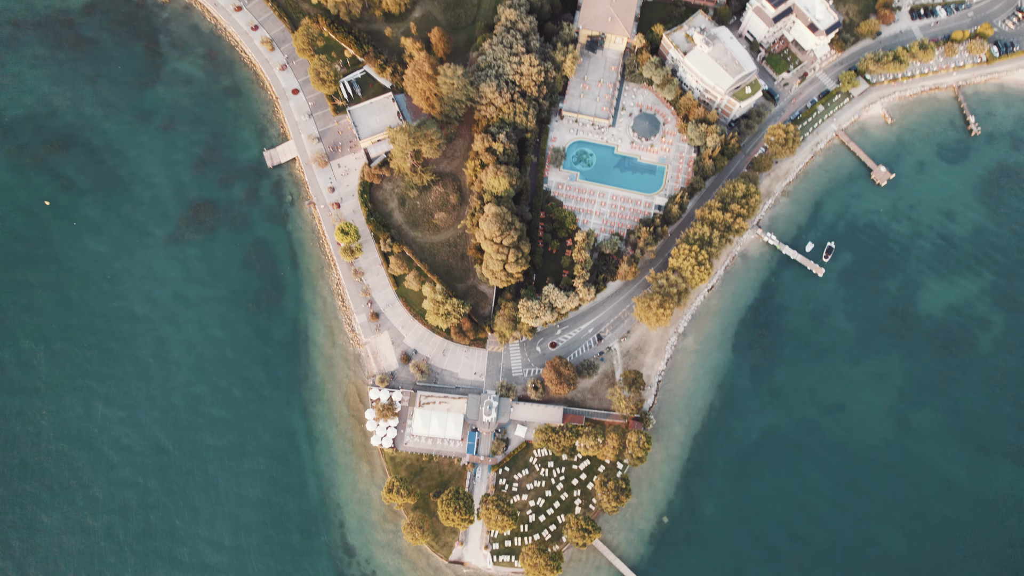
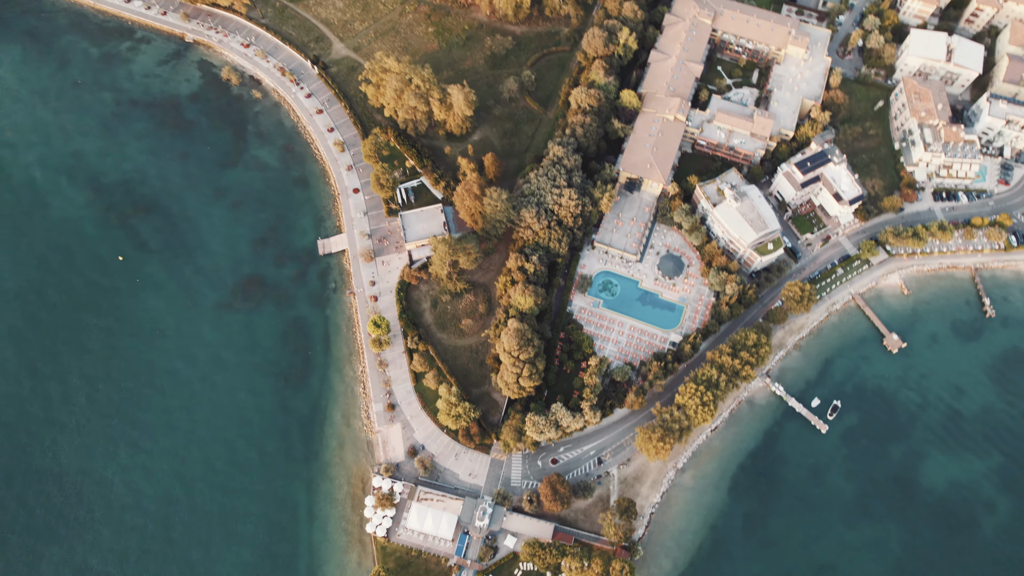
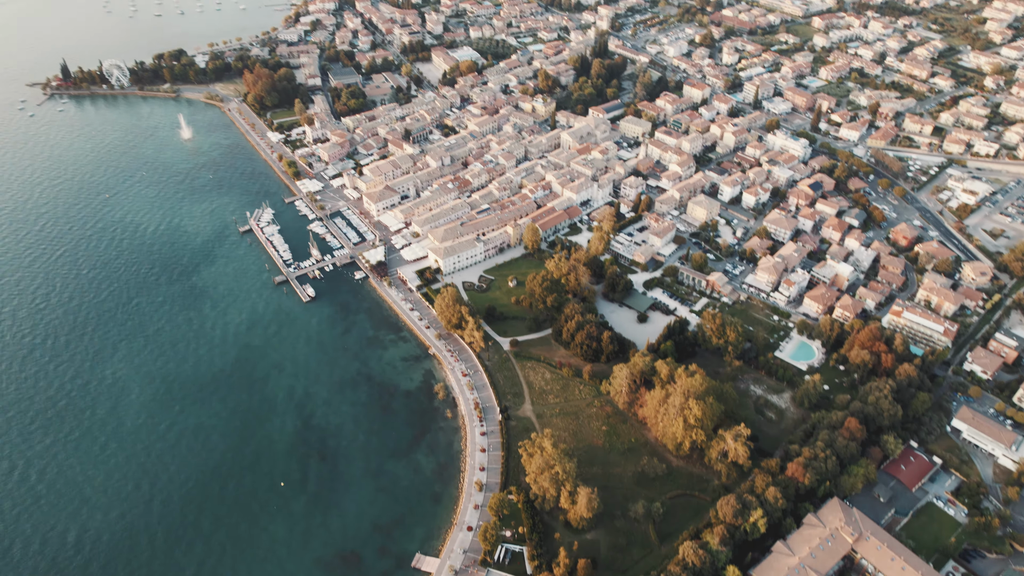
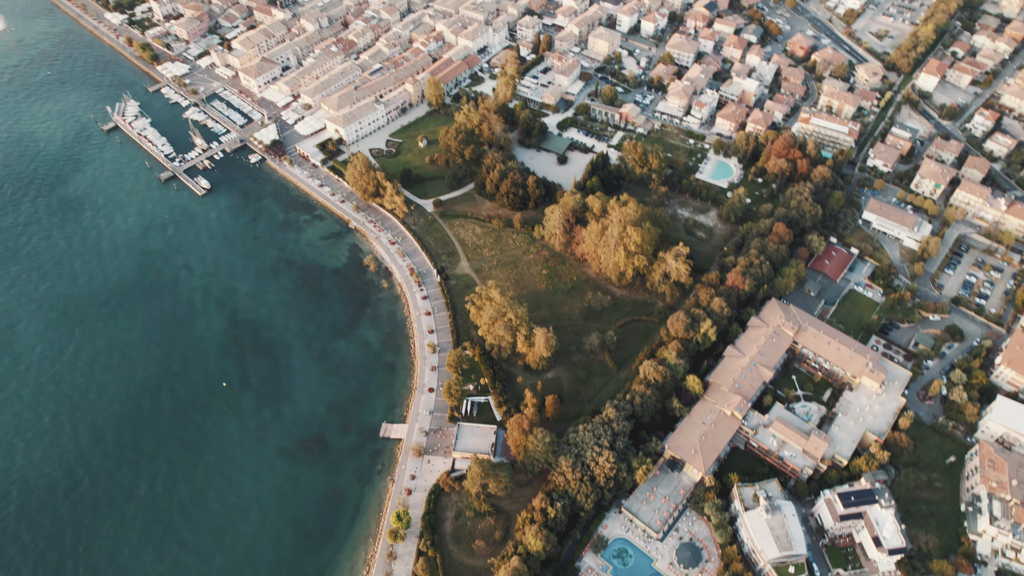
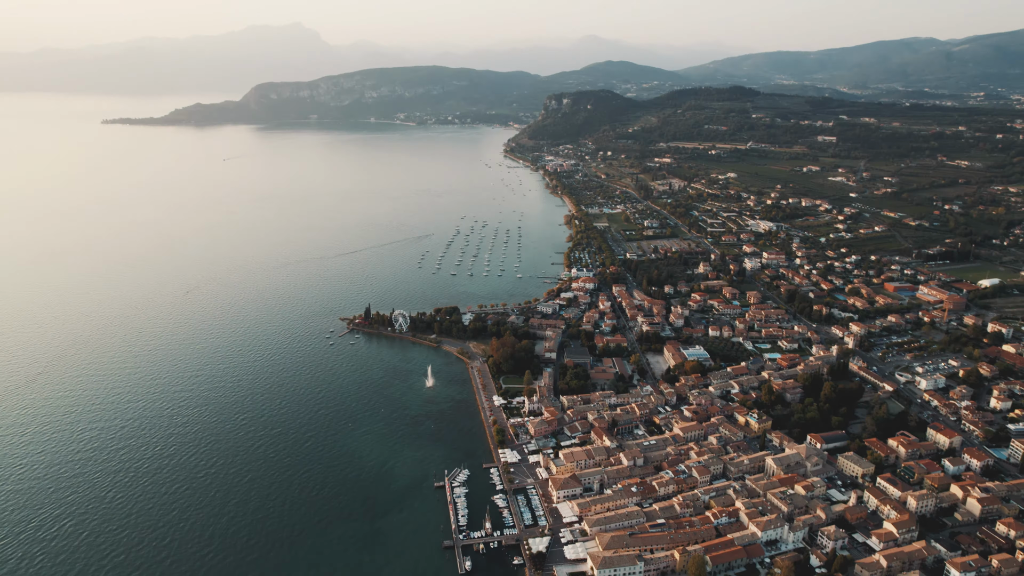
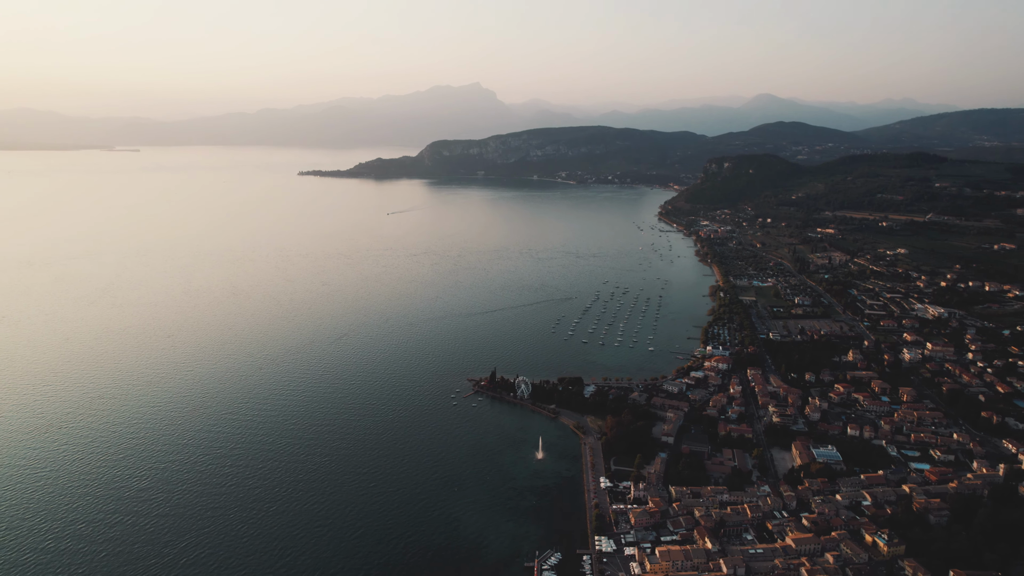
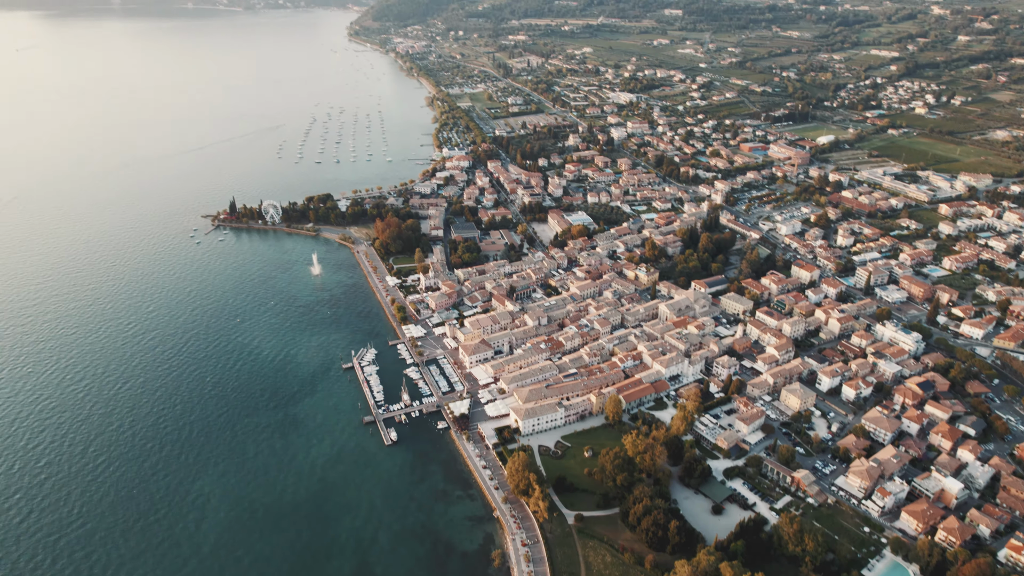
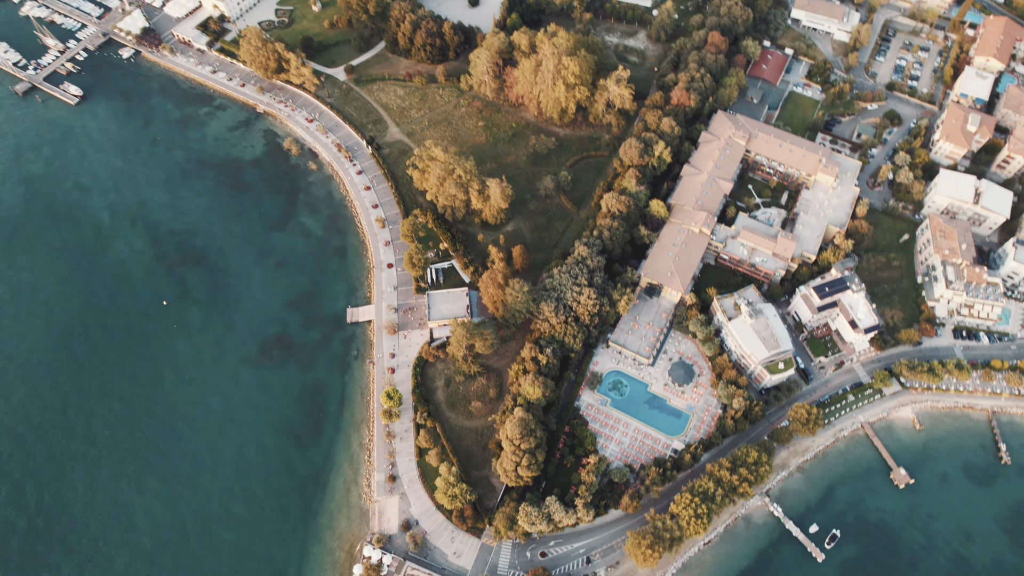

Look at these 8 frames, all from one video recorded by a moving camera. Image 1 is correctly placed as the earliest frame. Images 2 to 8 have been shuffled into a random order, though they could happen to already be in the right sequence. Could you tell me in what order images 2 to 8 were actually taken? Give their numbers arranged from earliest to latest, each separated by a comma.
2, 8, 4, 3, 7, 5, 6
